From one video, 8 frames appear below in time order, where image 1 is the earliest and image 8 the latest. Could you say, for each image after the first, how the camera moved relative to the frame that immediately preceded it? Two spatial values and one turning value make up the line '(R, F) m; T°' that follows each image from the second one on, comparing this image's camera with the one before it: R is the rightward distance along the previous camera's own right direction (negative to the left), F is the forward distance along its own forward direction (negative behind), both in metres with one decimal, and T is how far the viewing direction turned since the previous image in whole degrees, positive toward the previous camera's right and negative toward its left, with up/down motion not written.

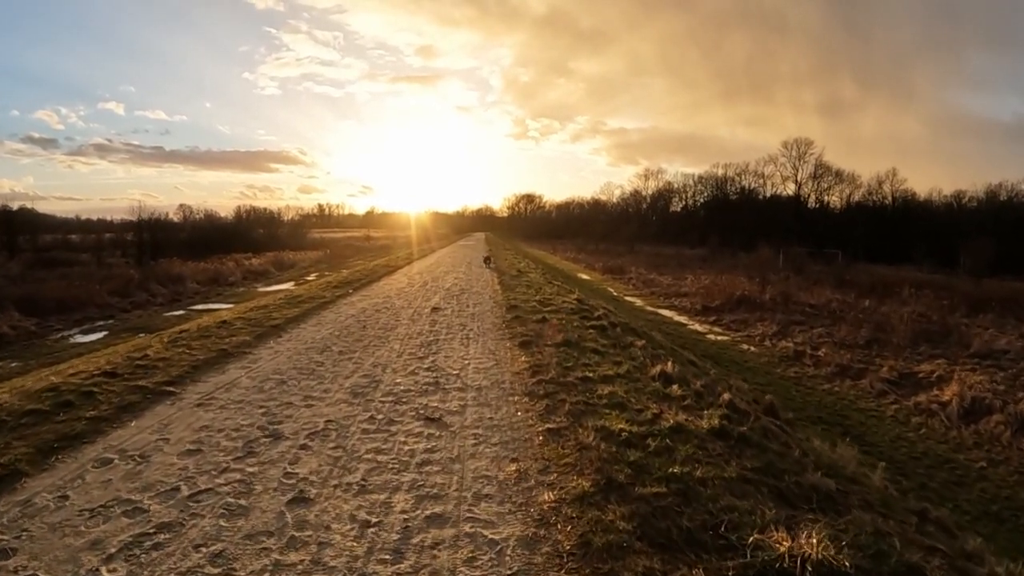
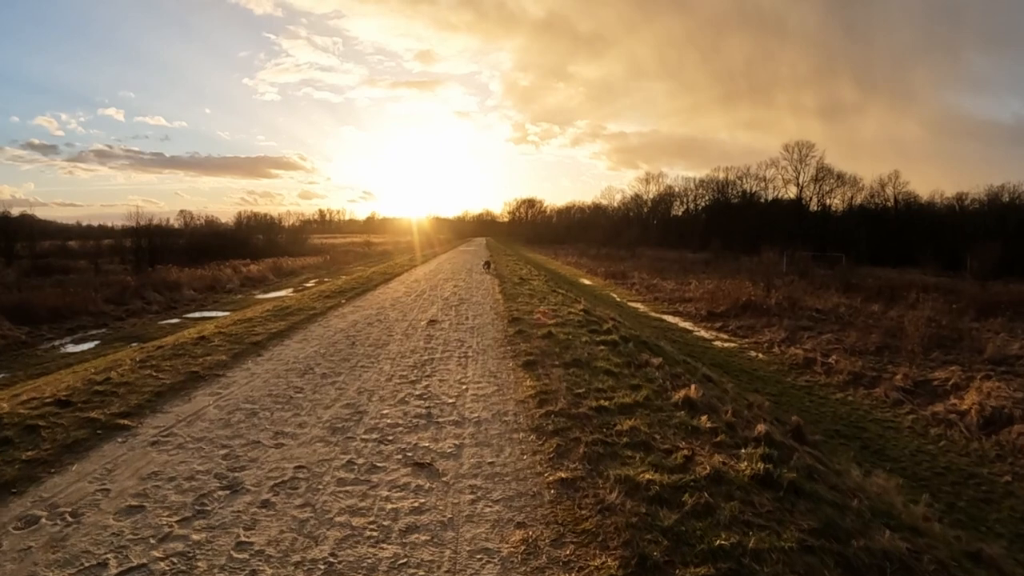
(0.0, +0.5) m; 0°
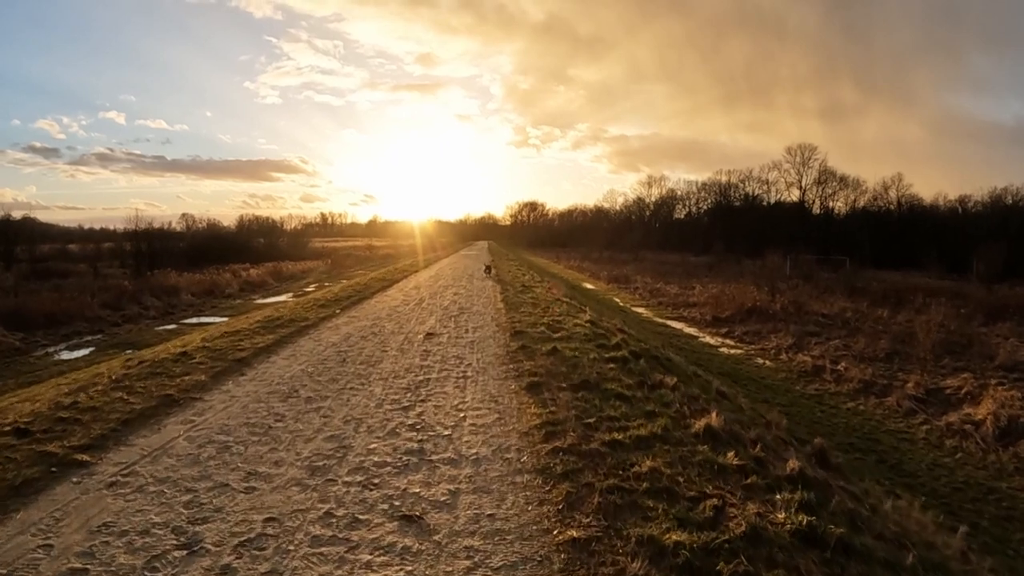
(0.0, +0.4) m; 0°
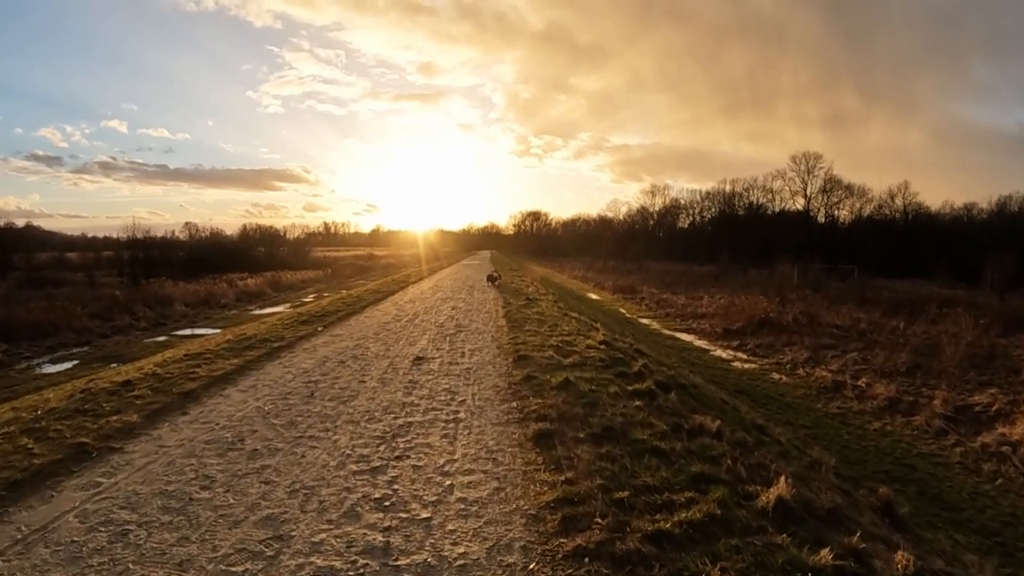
(0.0, +0.9) m; 0°
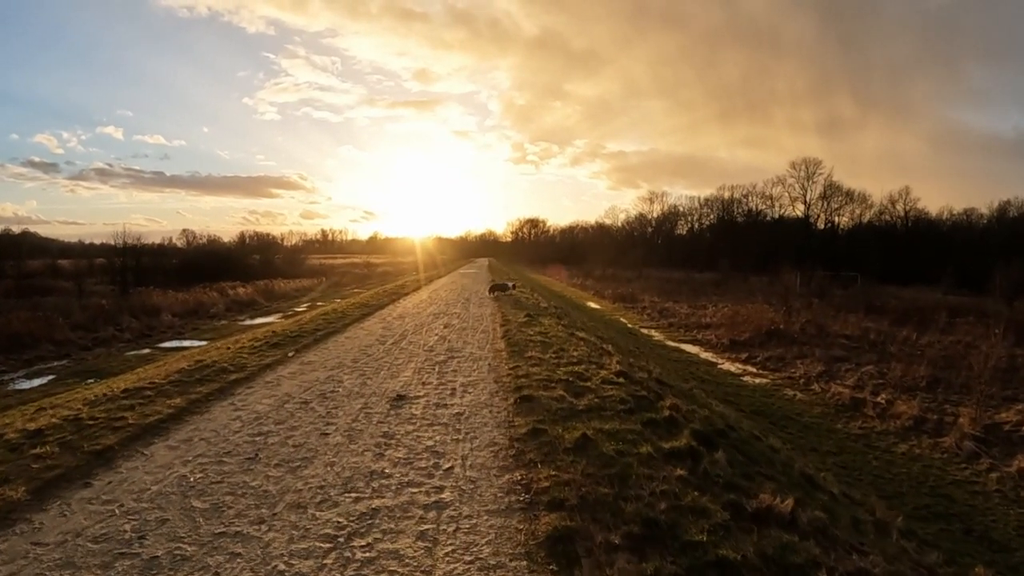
(0.0, +1.0) m; 0°
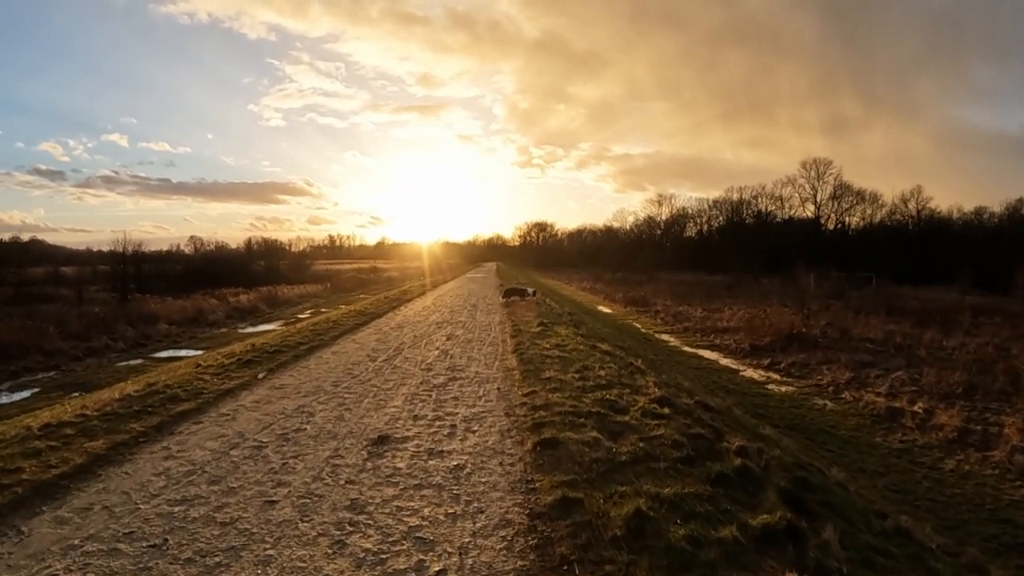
(-0.1, +1.1) m; -1°
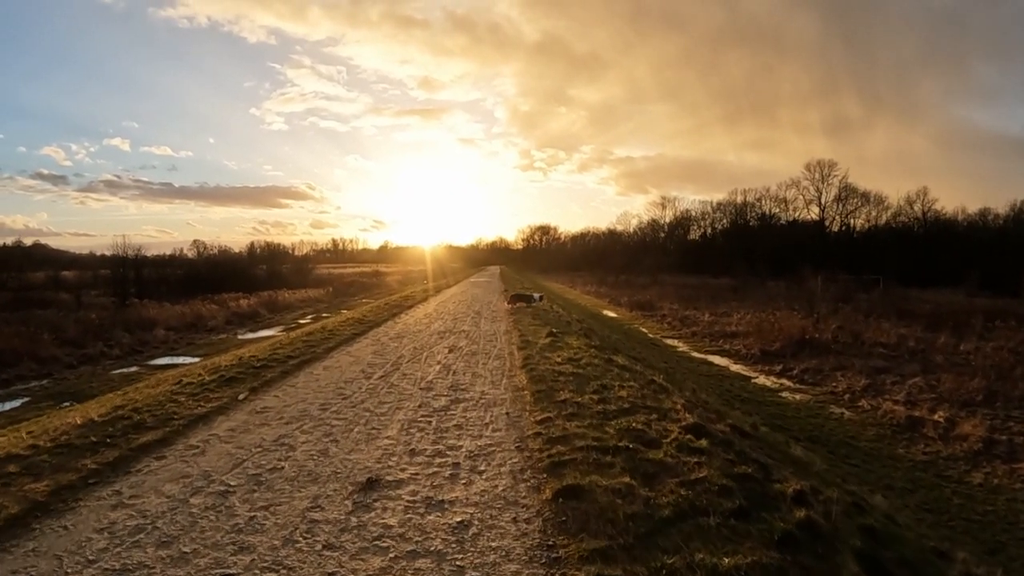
(-0.1, +0.6) m; 0°
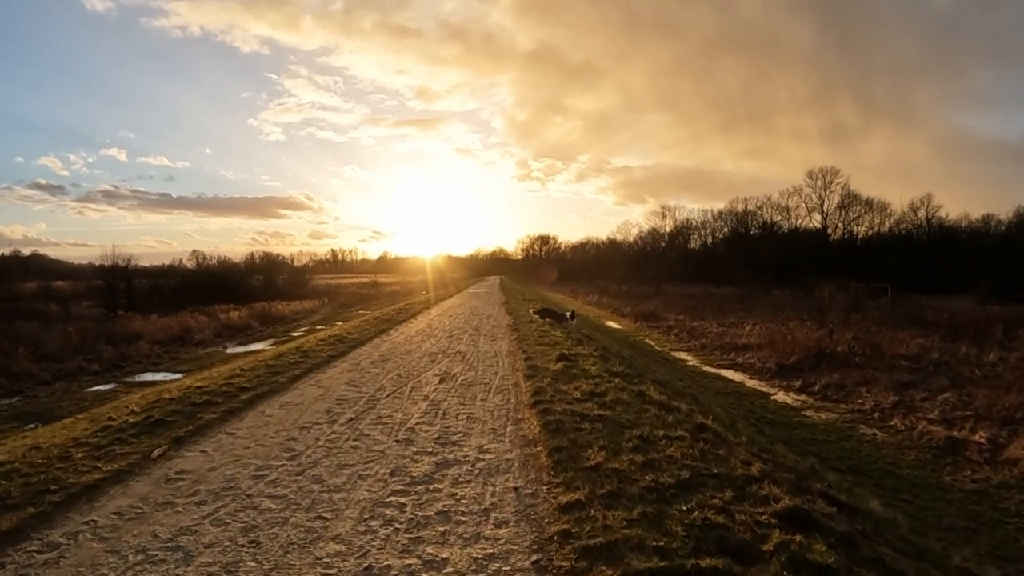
(-0.1, +1.3) m; 0°
